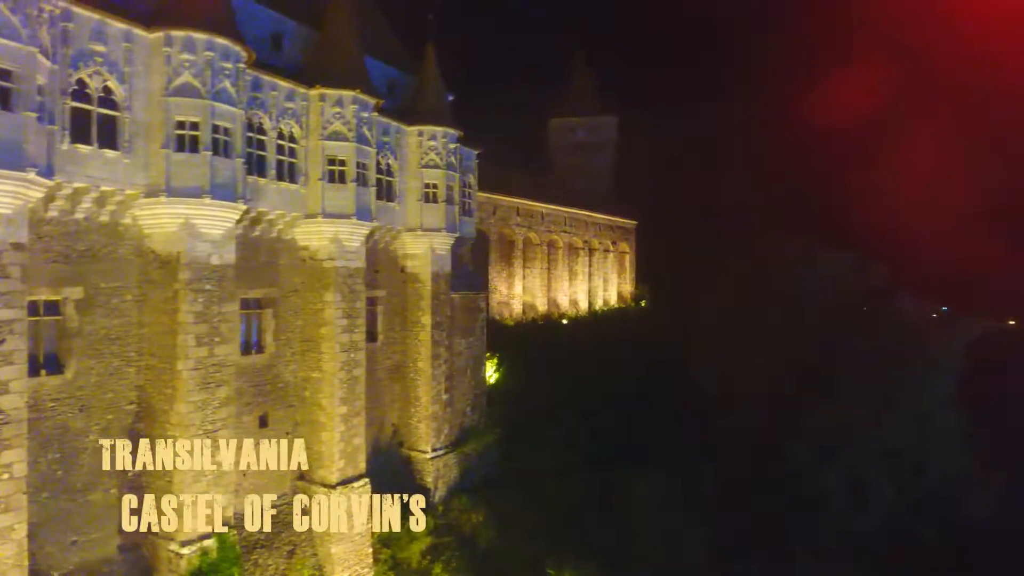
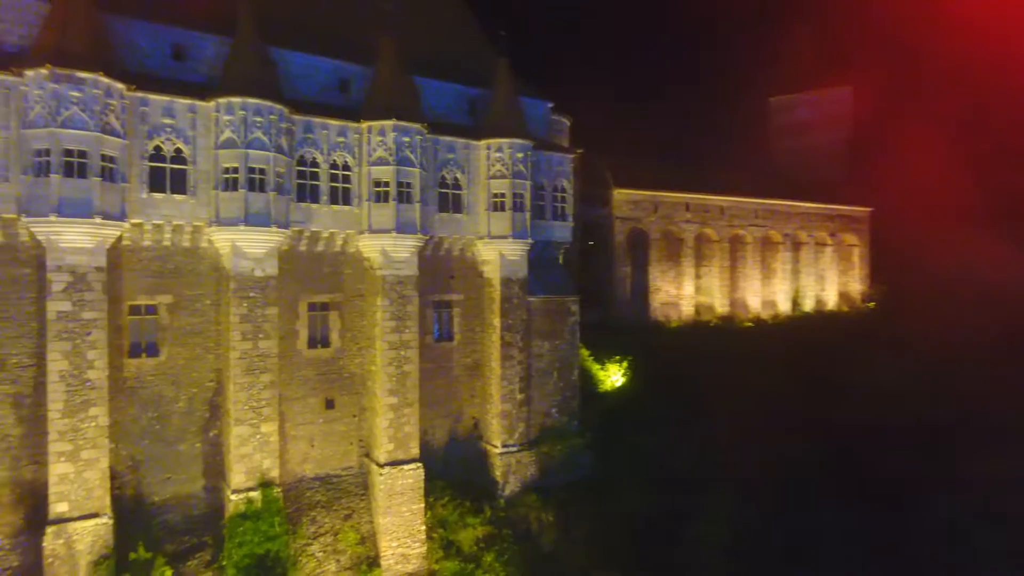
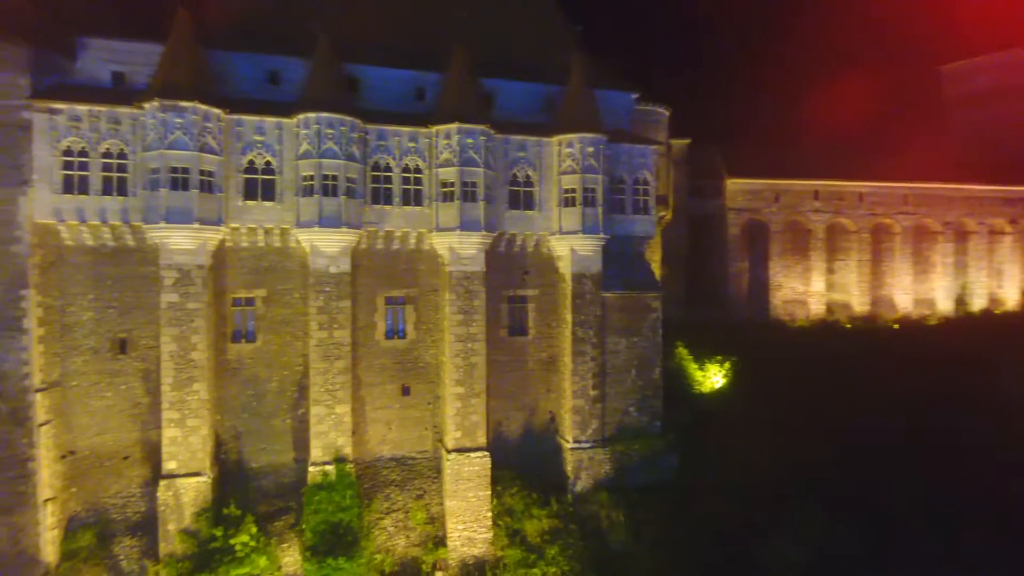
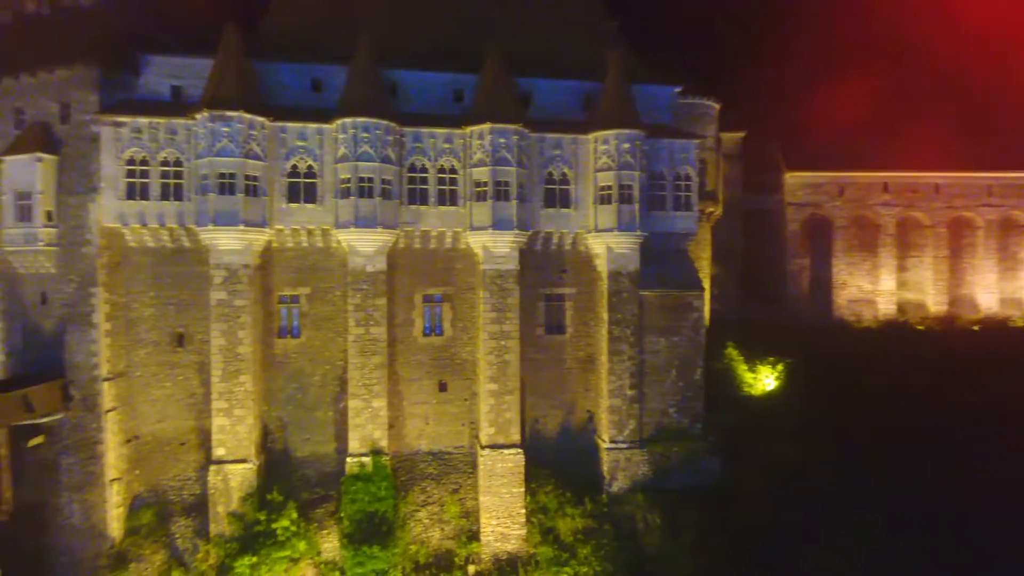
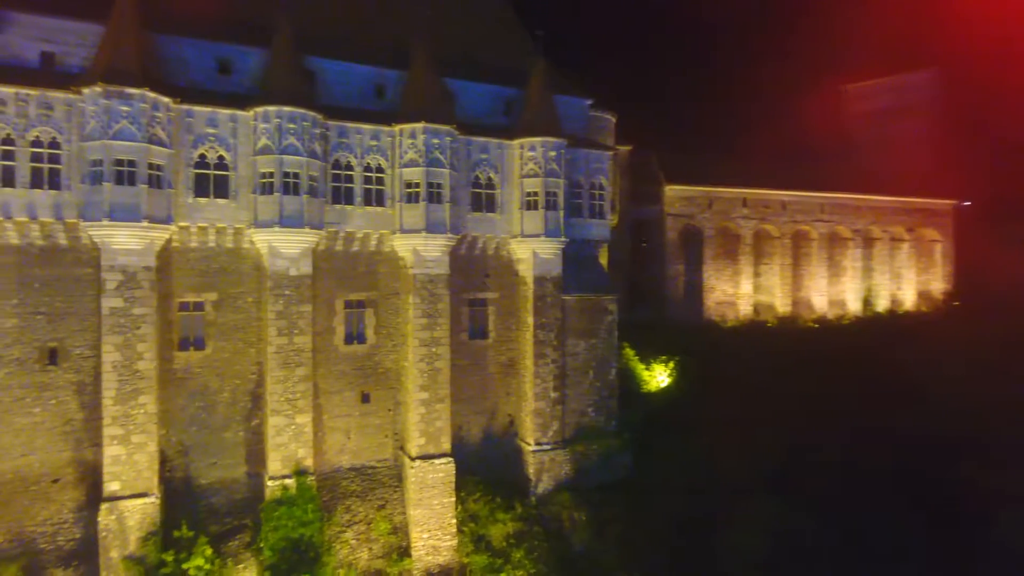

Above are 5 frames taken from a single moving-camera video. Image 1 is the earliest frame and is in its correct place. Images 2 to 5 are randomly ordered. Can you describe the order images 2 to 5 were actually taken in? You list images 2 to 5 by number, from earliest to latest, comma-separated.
2, 5, 3, 4
